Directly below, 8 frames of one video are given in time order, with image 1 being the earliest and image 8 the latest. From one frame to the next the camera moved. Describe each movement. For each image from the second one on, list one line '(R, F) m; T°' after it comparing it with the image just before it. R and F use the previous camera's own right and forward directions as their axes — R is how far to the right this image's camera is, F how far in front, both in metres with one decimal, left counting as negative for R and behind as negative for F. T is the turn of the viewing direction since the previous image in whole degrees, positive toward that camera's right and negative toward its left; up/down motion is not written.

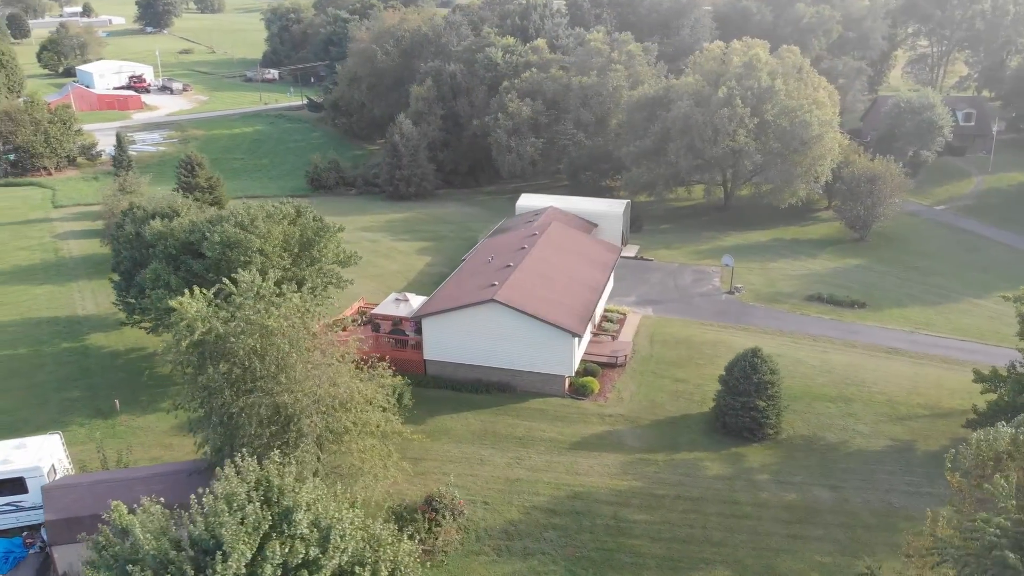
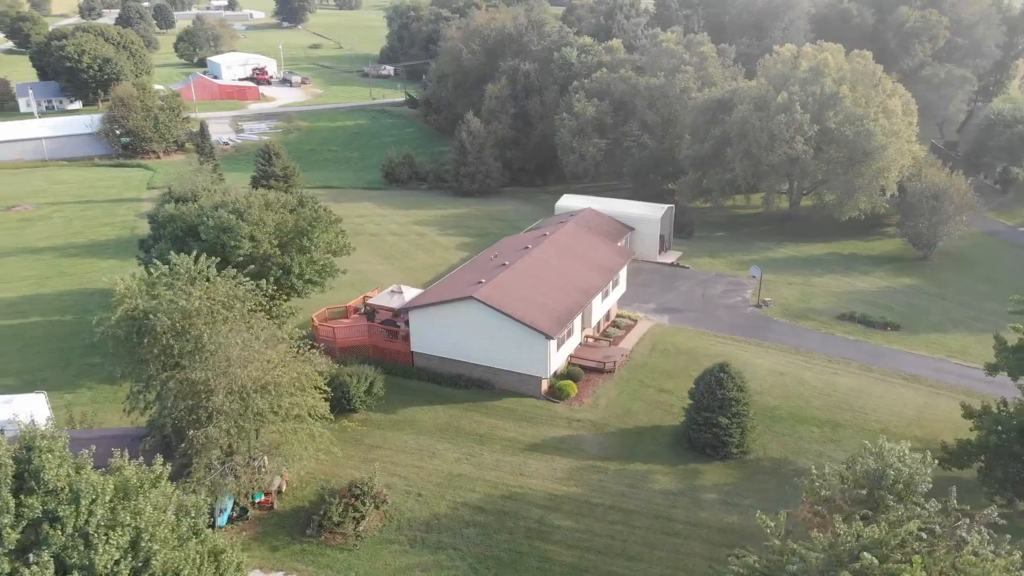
(+4.8, +0.2) m; -9°
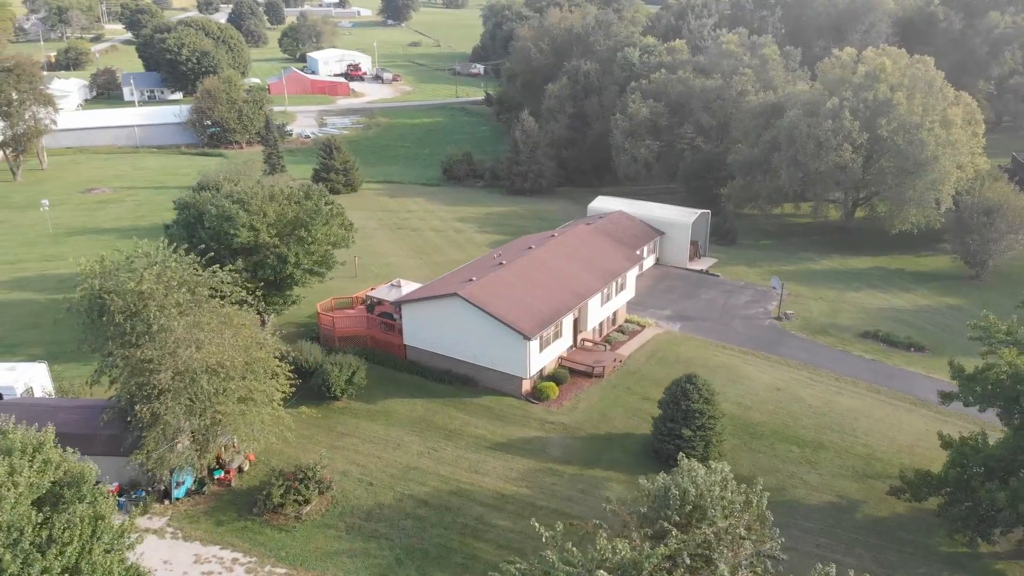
(+3.9, +0.1) m; -7°
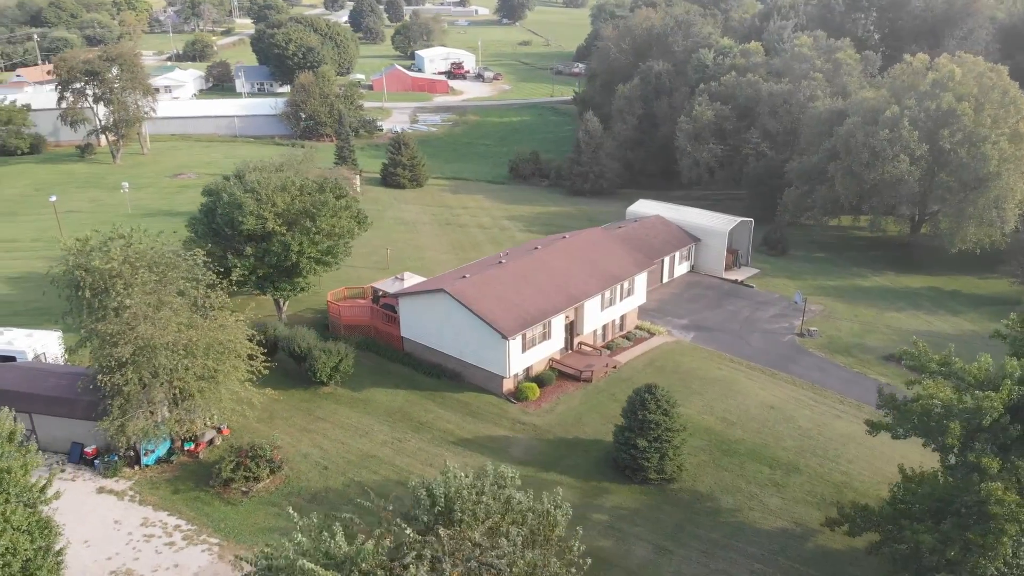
(+4.4, +0.2) m; -8°
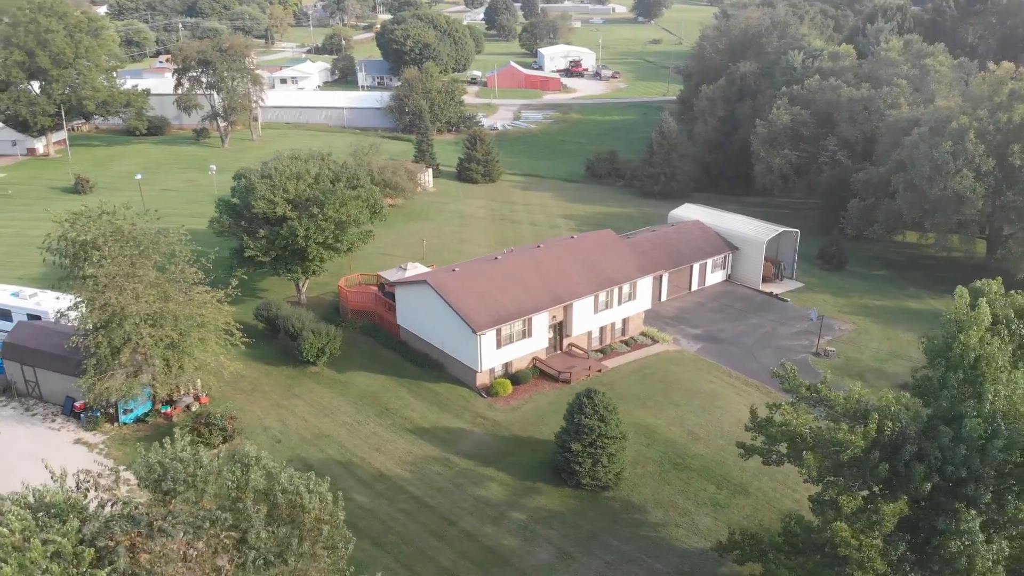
(+5.4, +0.3) m; -10°
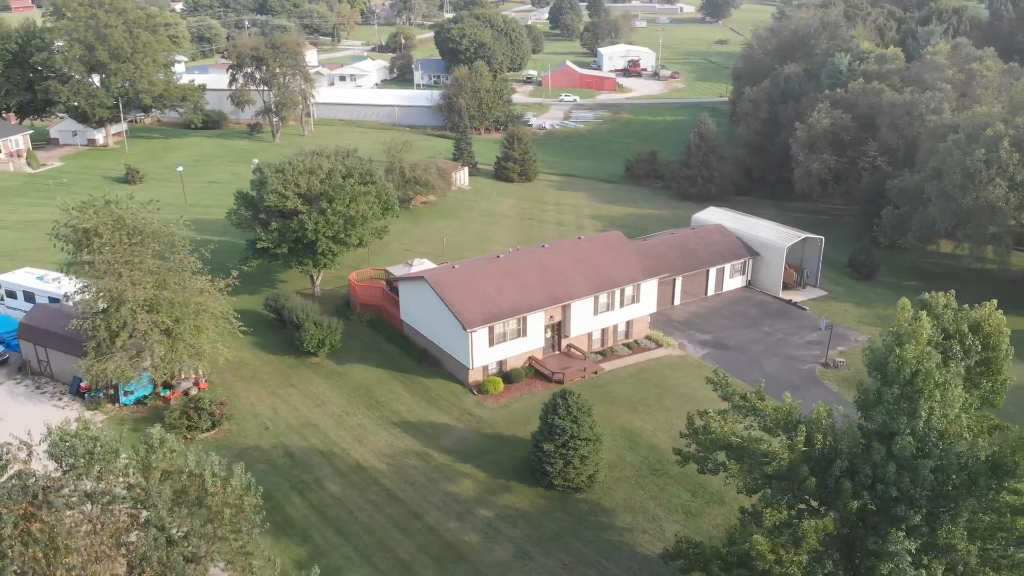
(+2.5, 0.0) m; -5°
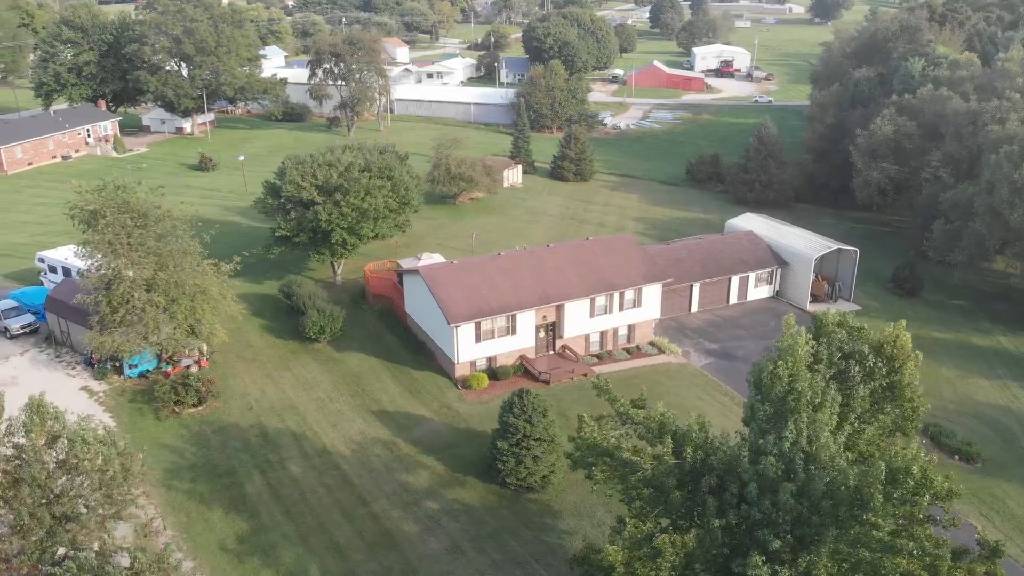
(+3.9, +0.2) m; -7°
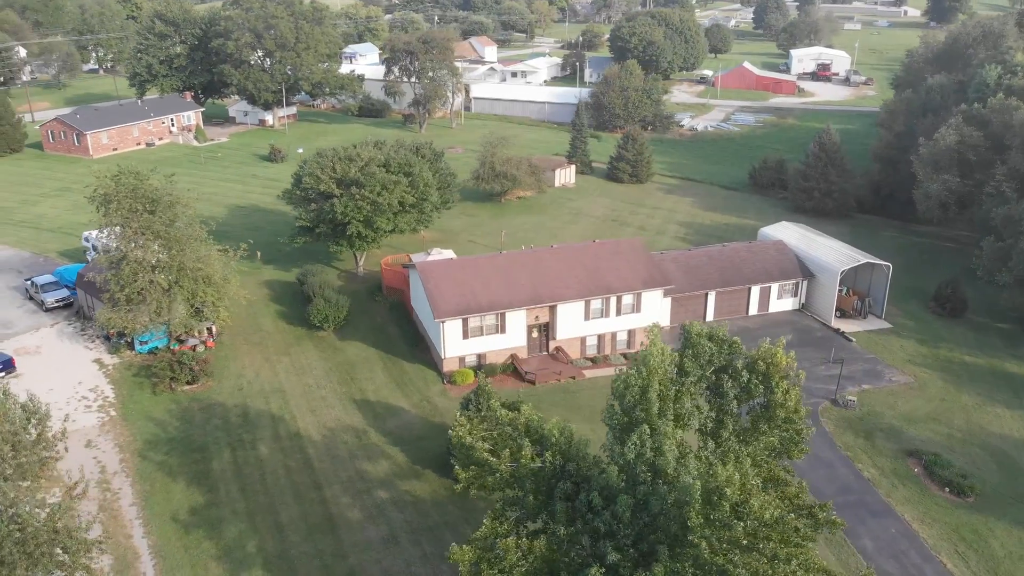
(+4.0, +0.2) m; -7°
